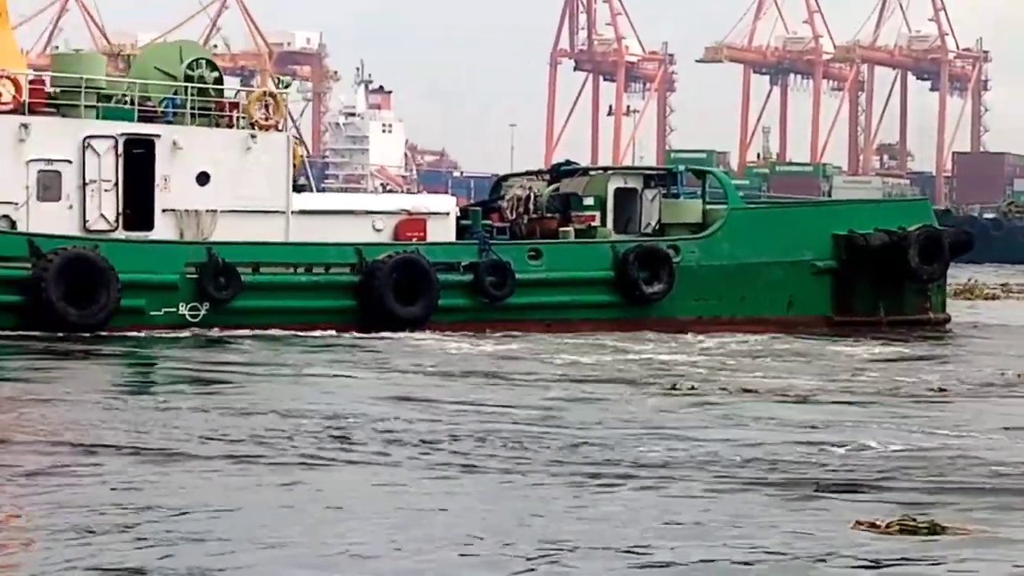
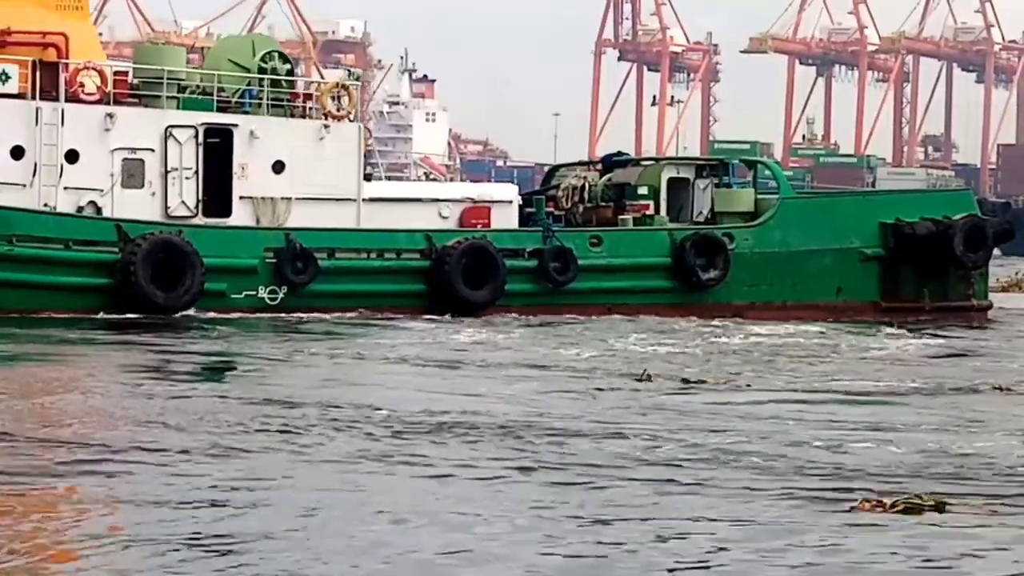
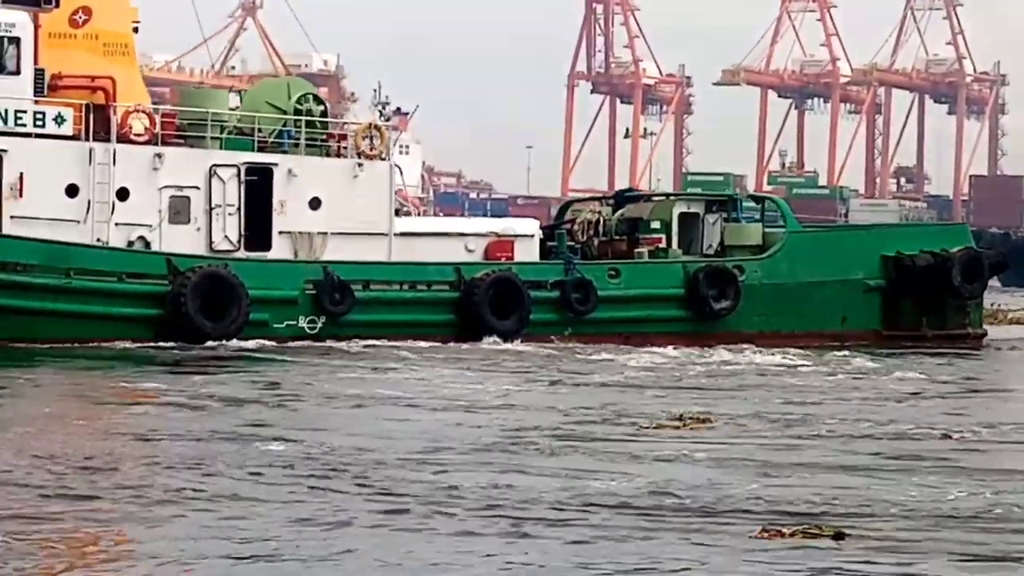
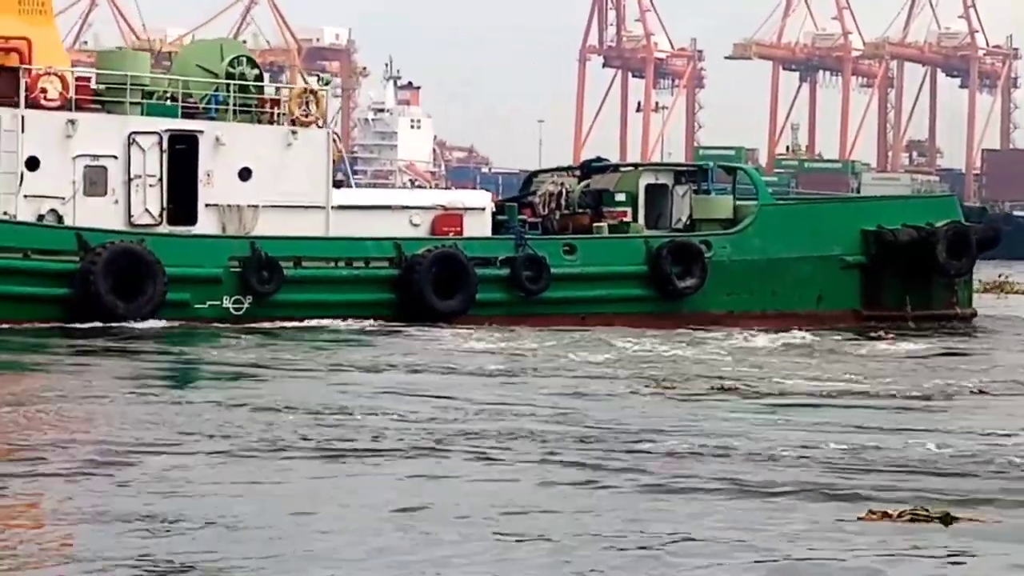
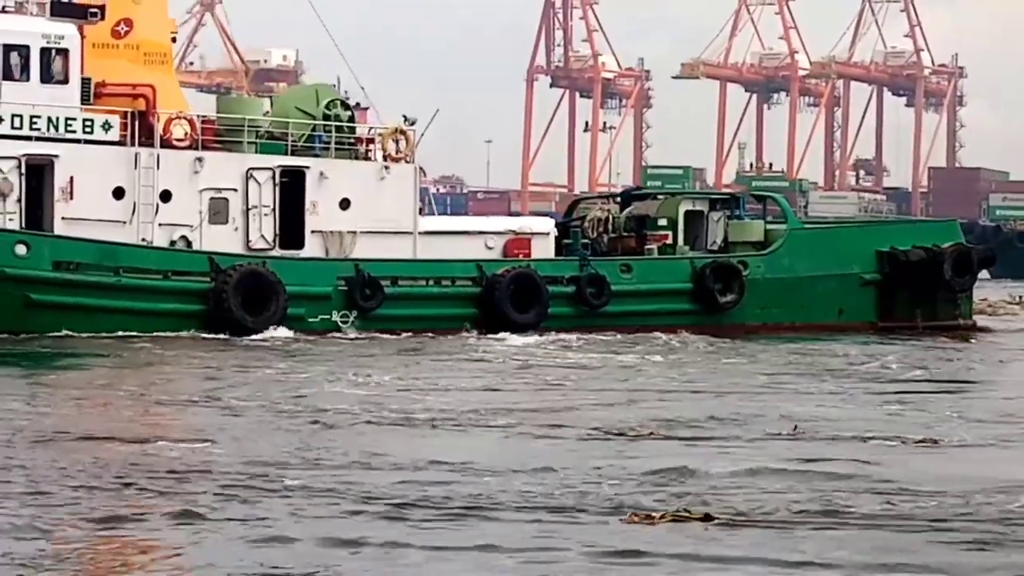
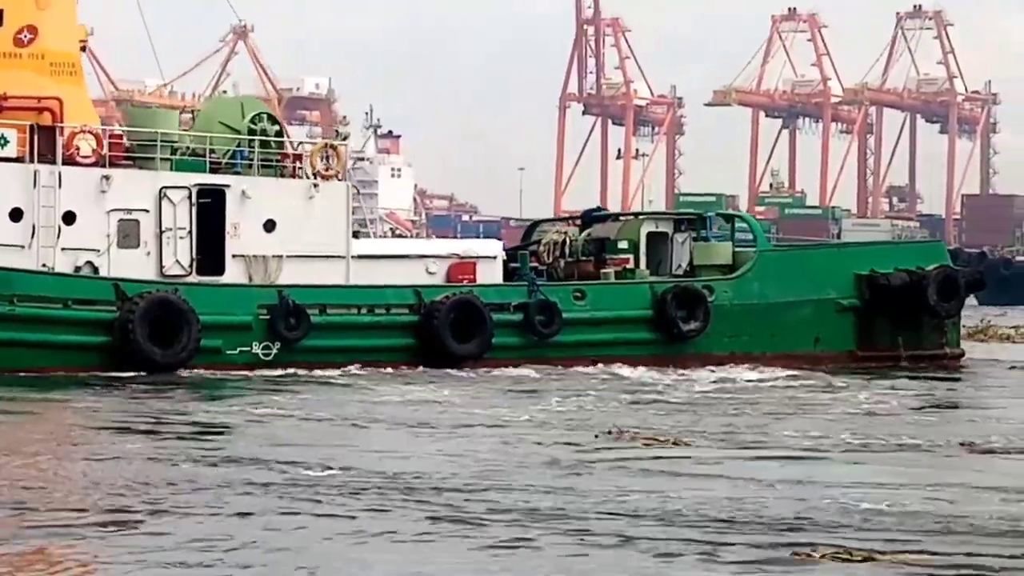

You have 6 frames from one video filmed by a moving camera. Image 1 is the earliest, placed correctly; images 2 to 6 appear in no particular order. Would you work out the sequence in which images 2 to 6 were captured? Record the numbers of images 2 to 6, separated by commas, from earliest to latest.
4, 2, 6, 3, 5
